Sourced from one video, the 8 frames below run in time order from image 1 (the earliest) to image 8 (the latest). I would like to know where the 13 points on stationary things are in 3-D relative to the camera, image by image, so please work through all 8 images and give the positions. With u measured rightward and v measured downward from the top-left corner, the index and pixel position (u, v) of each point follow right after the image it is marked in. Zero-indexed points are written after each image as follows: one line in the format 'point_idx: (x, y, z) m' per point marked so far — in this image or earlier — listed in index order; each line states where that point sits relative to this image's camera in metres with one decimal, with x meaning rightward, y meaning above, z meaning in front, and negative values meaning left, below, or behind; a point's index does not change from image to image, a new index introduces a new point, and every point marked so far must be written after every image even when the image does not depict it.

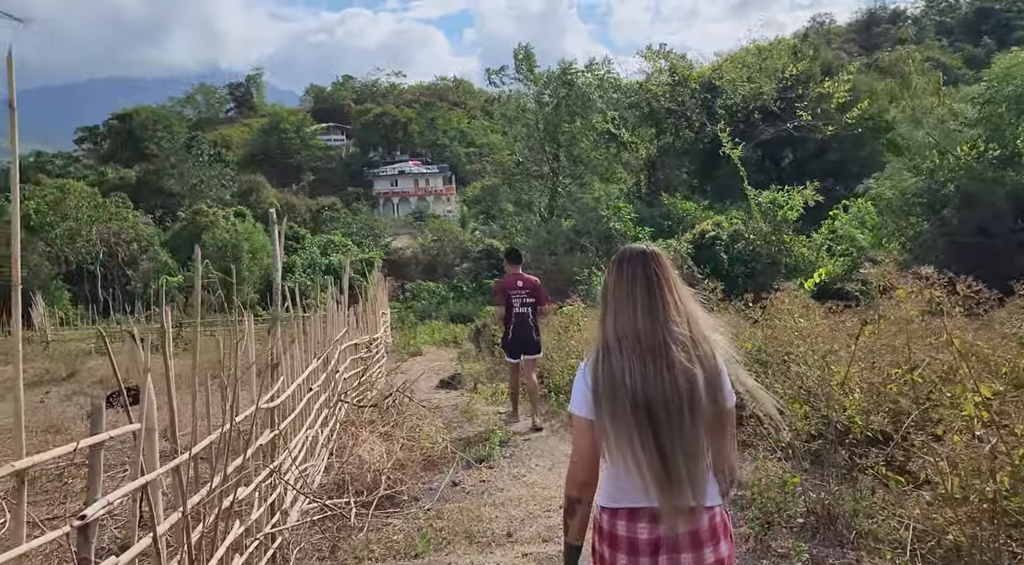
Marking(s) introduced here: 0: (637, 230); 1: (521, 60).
0: (+2.6, +1.2, +16.4) m
1: (+0.3, +5.4, +19.7) m
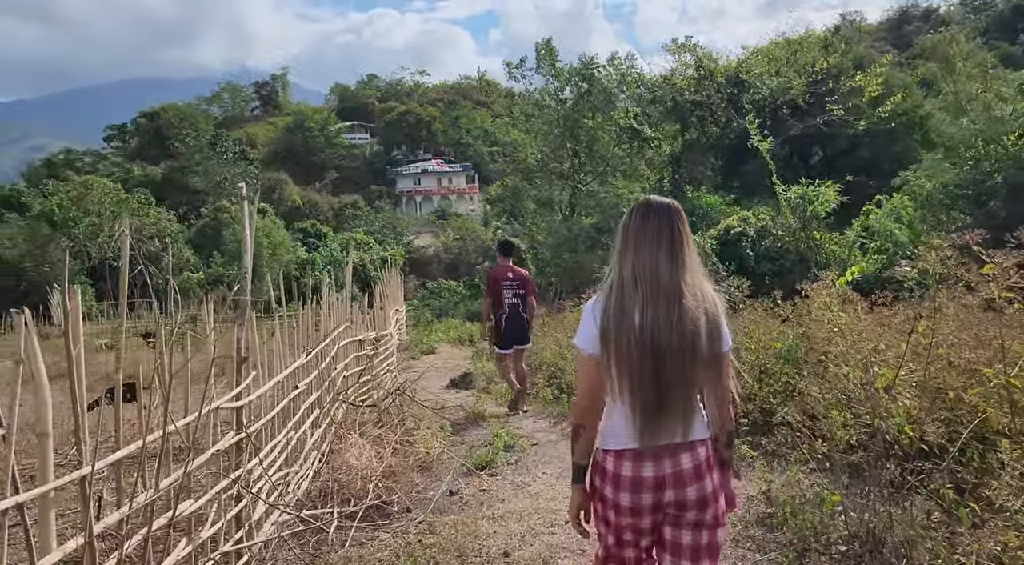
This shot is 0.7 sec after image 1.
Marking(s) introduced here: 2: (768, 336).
0: (+2.9, +1.2, +15.8) m
1: (+0.8, +5.5, +19.3) m
2: (+2.1, -0.5, +6.3) m
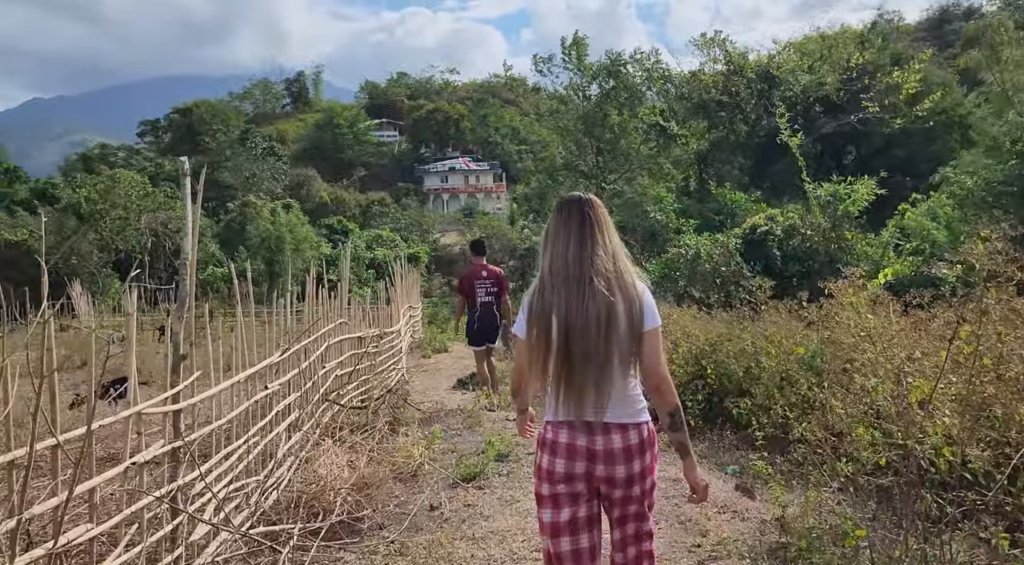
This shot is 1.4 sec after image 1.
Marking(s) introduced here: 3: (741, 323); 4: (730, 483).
0: (+3.3, +1.2, +15.3) m
1: (+1.3, +5.5, +18.8) m
2: (+2.1, -0.5, +5.8) m
3: (+2.0, -0.3, +6.8) m
4: (+1.3, -1.2, +4.5) m
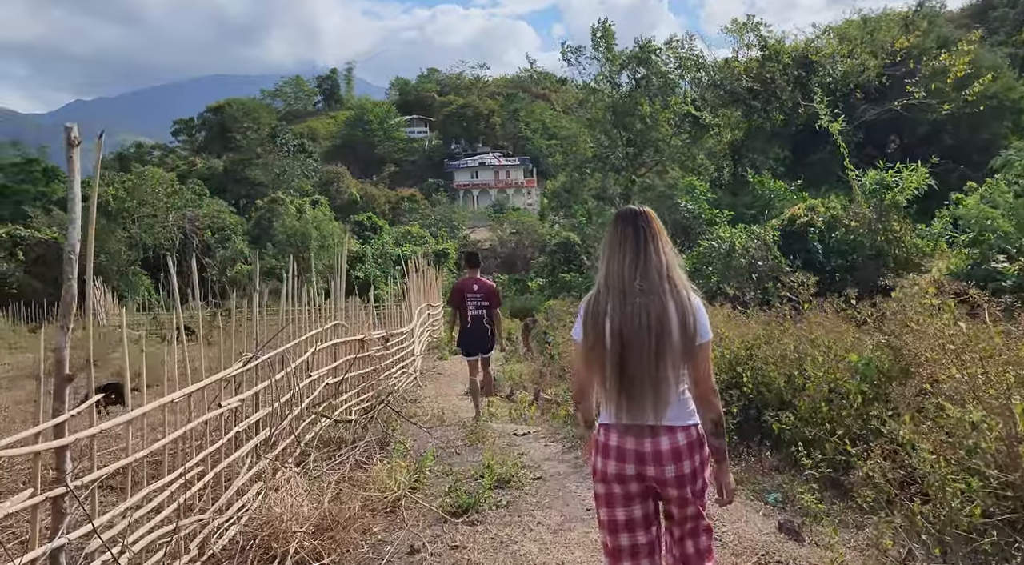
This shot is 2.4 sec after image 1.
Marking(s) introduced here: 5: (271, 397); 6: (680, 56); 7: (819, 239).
0: (+3.7, +1.3, +14.5) m
1: (+1.9, +5.6, +18.0) m
2: (+2.1, -0.5, +5.1) m
3: (+2.0, -0.3, +6.0) m
4: (+1.3, -1.1, +3.8) m
5: (-1.3, -0.6, +4.3) m
6: (+3.7, +5.0, +17.7) m
7: (+4.2, +0.6, +10.8) m
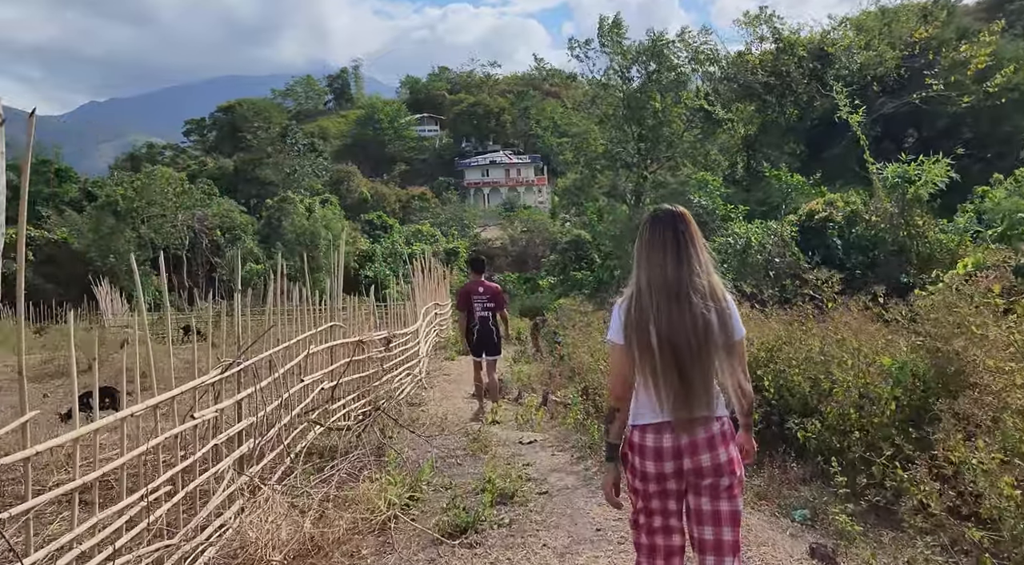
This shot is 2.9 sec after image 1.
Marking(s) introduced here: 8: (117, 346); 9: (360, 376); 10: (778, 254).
0: (+3.9, +1.3, +14.1) m
1: (+2.0, +5.6, +17.6) m
2: (+2.2, -0.4, +4.7) m
3: (+2.1, -0.3, +5.7) m
4: (+1.3, -1.1, +3.4) m
5: (-1.3, -0.6, +4.0) m
6: (+3.9, +5.1, +17.3) m
7: (+4.3, +0.6, +10.5) m
8: (-5.2, -0.8, +10.5) m
9: (-1.2, -0.7, +6.2) m
10: (+3.3, +0.4, +9.7) m
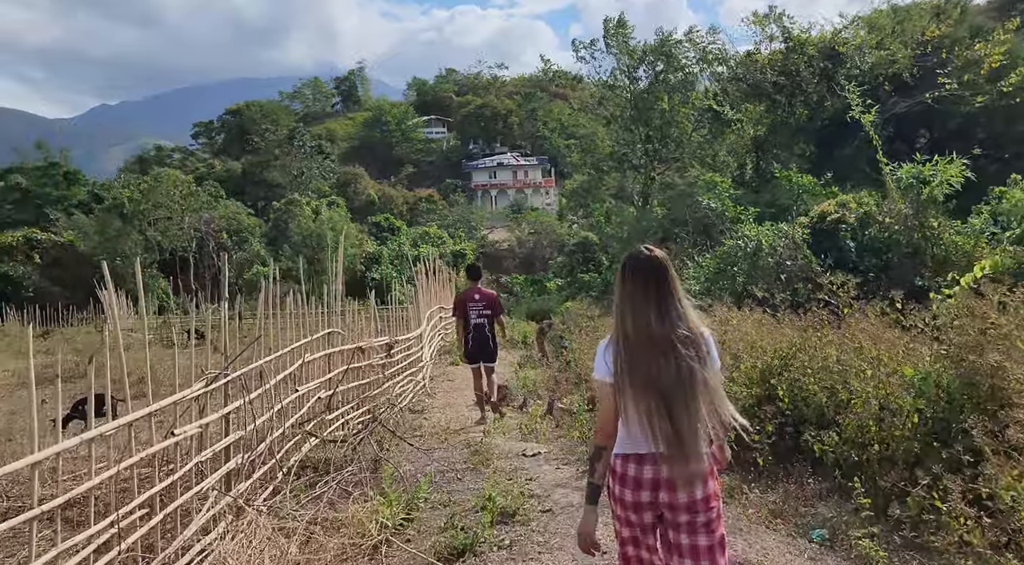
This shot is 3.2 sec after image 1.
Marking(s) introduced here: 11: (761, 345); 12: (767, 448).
0: (+4.0, +1.3, +13.8) m
1: (+2.2, +5.6, +17.4) m
2: (+2.2, -0.5, +4.5) m
3: (+2.1, -0.3, +5.5) m
4: (+1.3, -1.2, +3.2) m
5: (-1.3, -0.7, +3.8) m
6: (+4.0, +5.0, +17.0) m
7: (+4.4, +0.6, +10.2) m
8: (-5.1, -0.9, +10.4) m
9: (-1.2, -0.8, +6.0) m
10: (+3.3, +0.3, +9.4) m
11: (+1.7, -0.4, +5.4) m
12: (+1.5, -1.0, +4.8) m
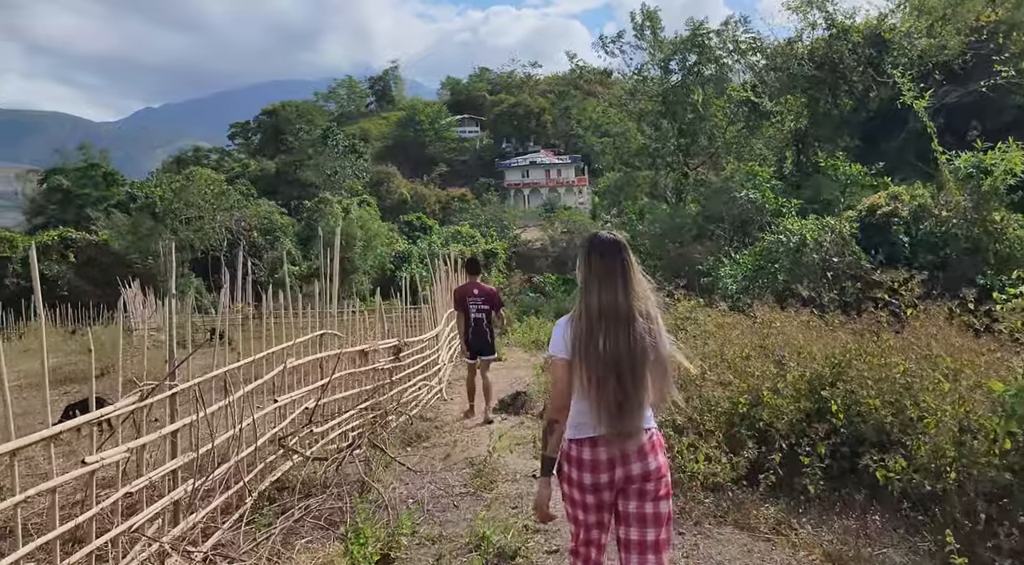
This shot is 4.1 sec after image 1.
0: (+4.4, +1.3, +13.0) m
1: (+2.8, +5.6, +16.7) m
2: (+2.2, -0.4, +3.7) m
3: (+2.2, -0.3, +4.7) m
4: (+1.2, -1.1, +2.5) m
5: (-1.3, -0.6, +3.2) m
6: (+4.6, +5.0, +16.2) m
7: (+4.7, +0.6, +9.4) m
8: (-4.8, -0.9, +9.9) m
9: (-1.1, -0.7, +5.4) m
10: (+3.6, +0.3, +8.7) m
11: (+1.8, -0.4, +4.6) m
12: (+1.6, -1.0, +4.1) m
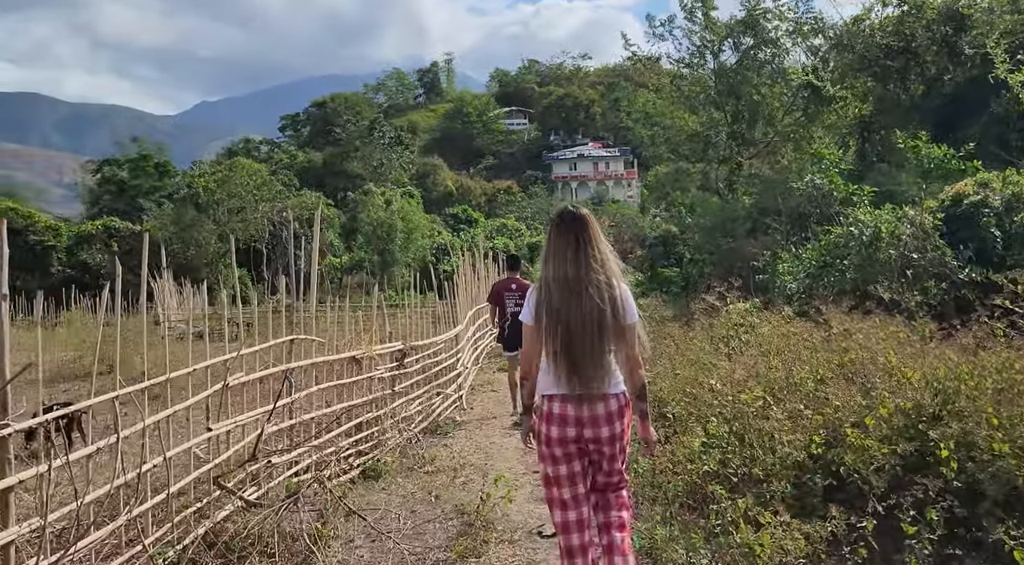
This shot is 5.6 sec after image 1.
0: (+5.0, +1.3, +11.7) m
1: (+3.6, +5.7, +15.5) m
2: (+2.2, -0.5, +2.6) m
3: (+2.2, -0.3, +3.6) m
4: (+1.1, -1.2, +1.5) m
5: (-1.3, -0.6, +2.3) m
6: (+5.4, +5.1, +14.9) m
7: (+5.0, +0.6, +8.1) m
8: (-4.5, -0.8, +9.2) m
9: (-1.0, -0.7, +4.5) m
10: (+3.8, +0.3, +7.5) m
11: (+1.8, -0.4, +3.6) m
12: (+1.6, -1.0, +3.0) m
